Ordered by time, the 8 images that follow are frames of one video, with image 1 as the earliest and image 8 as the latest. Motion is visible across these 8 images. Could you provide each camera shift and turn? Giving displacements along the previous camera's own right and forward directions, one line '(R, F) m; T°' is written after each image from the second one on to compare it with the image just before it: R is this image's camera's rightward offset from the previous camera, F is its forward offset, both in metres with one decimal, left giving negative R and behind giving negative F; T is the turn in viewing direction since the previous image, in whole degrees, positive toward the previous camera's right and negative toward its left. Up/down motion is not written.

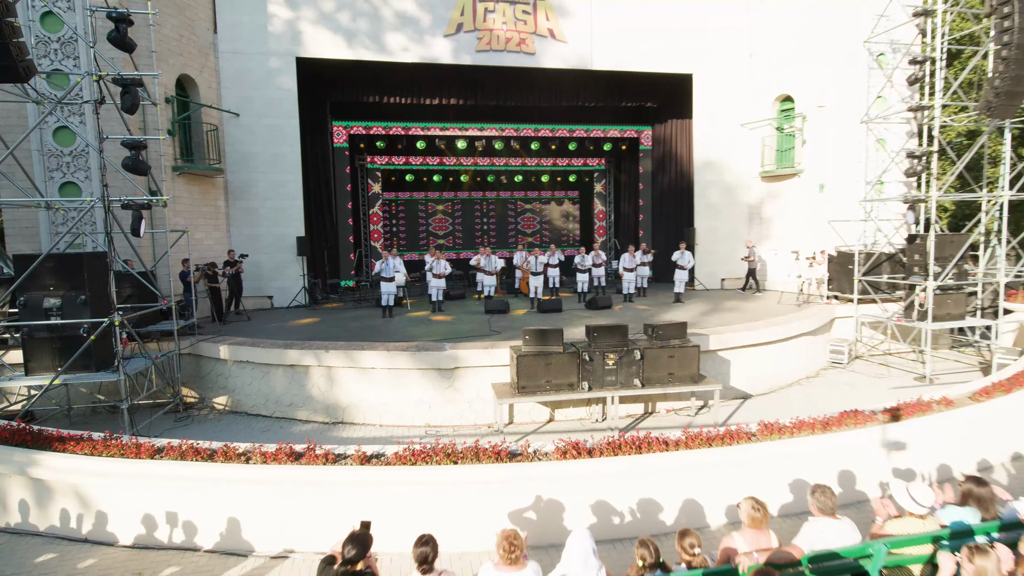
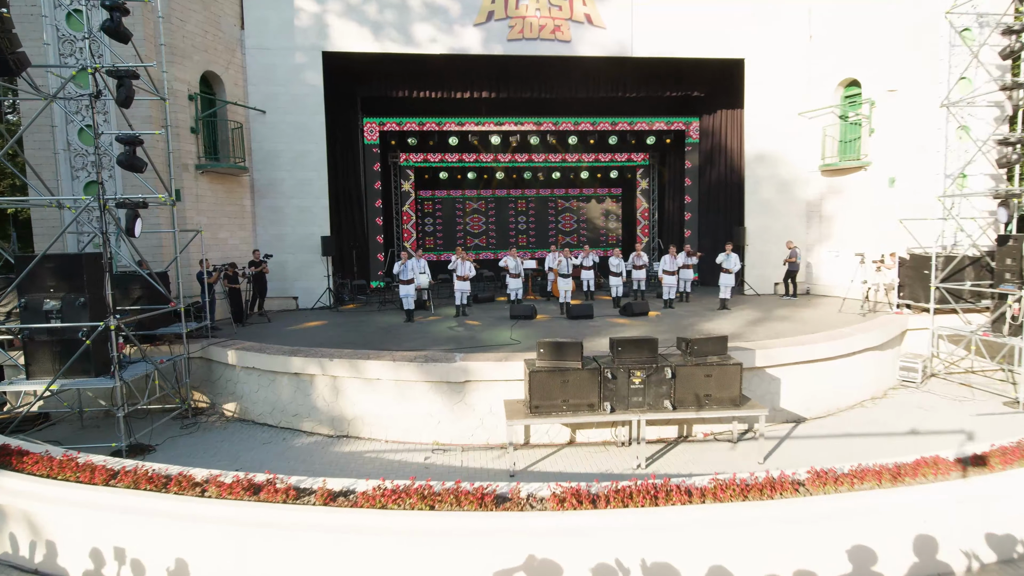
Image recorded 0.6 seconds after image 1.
(+0.5, +0.9) m; -5°
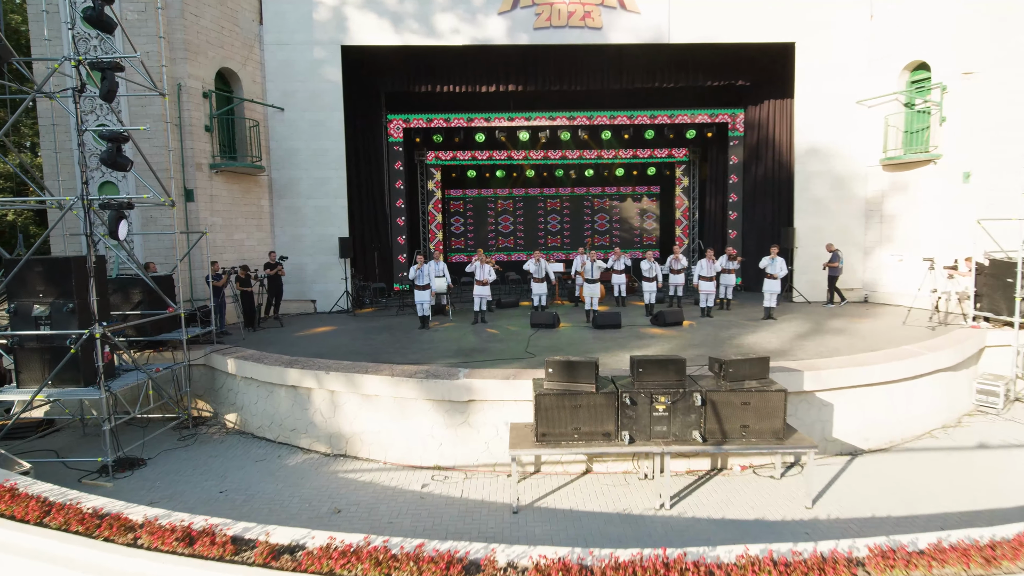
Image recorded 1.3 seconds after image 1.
(+0.4, +0.8) m; -4°
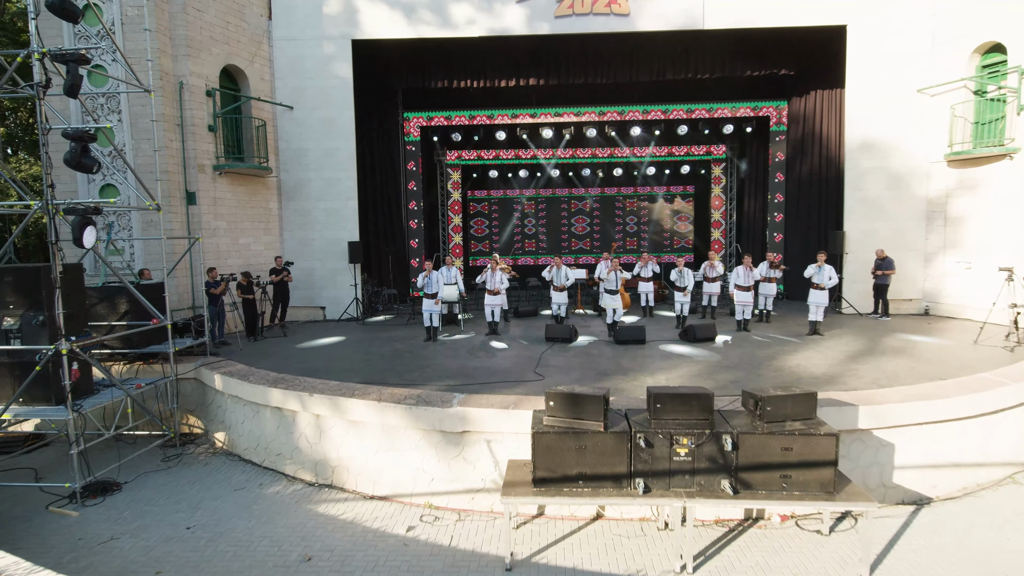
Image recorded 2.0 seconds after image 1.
(+0.4, +0.9) m; -4°
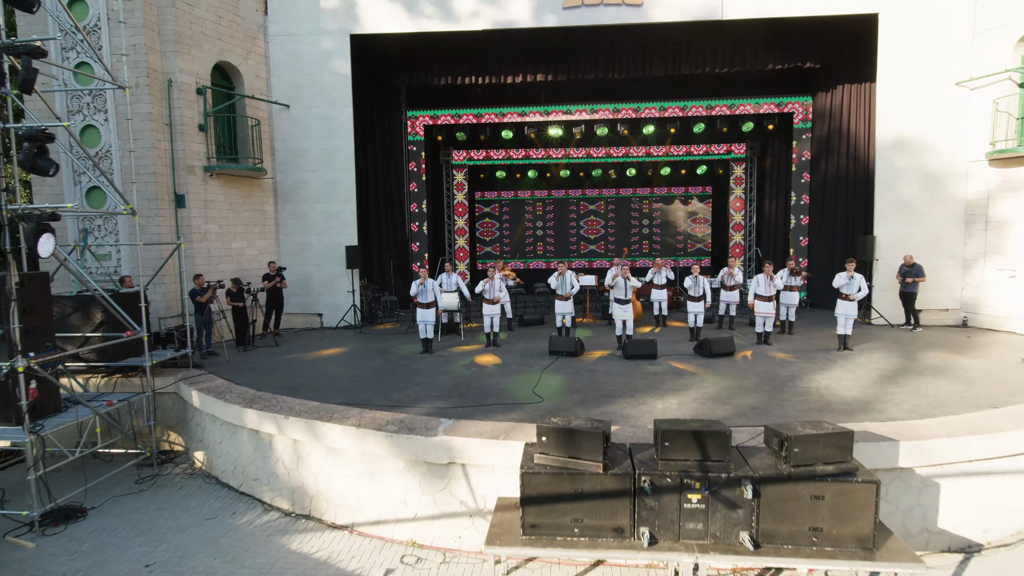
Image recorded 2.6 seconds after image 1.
(+0.2, +0.7) m; -2°
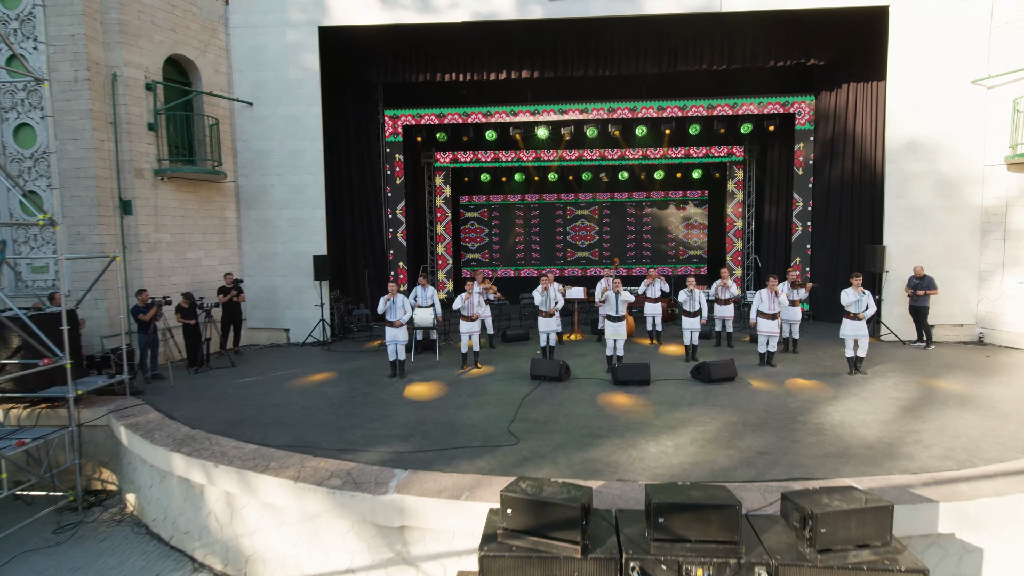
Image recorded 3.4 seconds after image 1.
(+0.3, +0.9) m; +1°
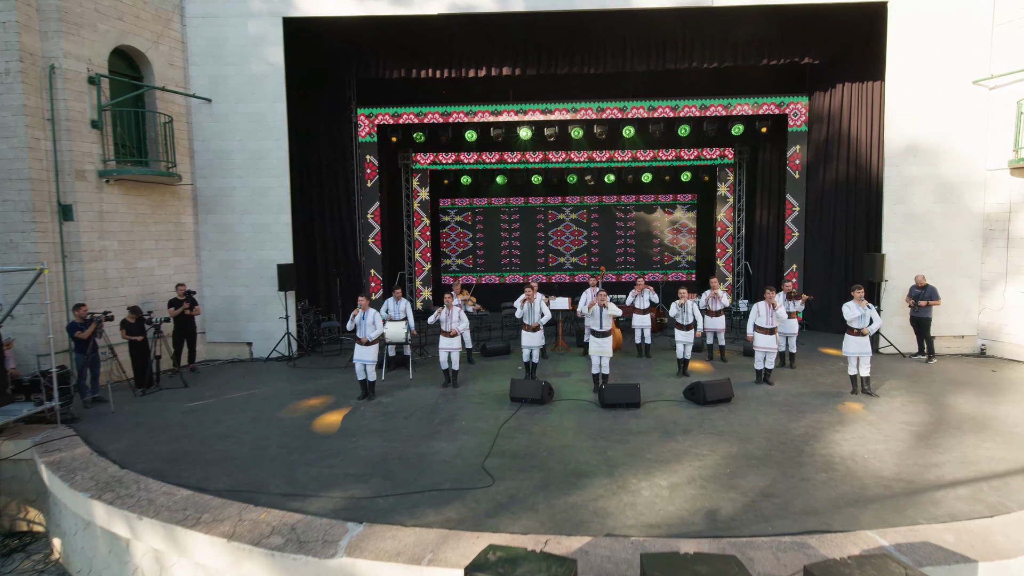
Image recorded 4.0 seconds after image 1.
(+0.1, +0.7) m; +1°
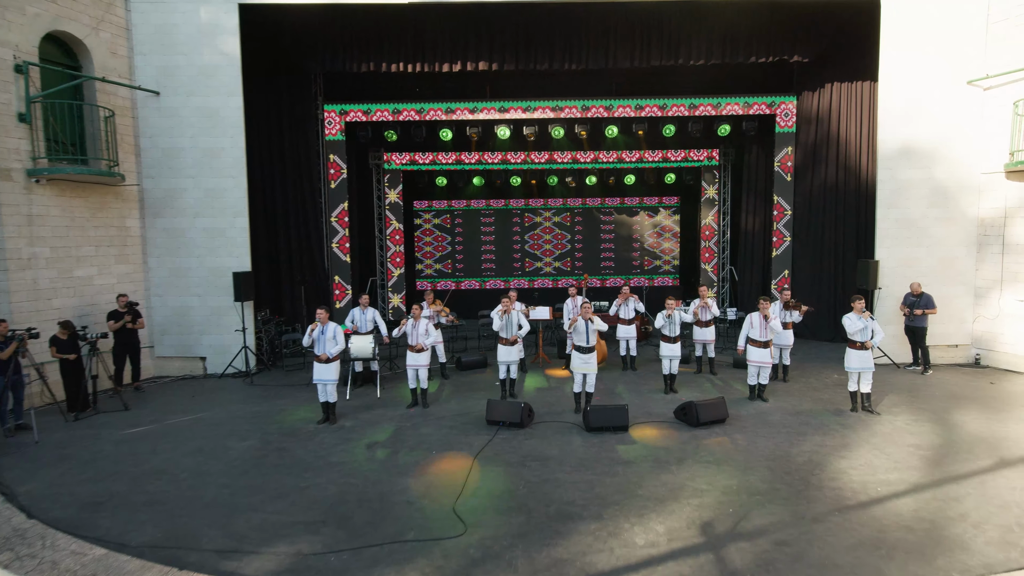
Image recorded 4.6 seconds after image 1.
(0.0, +0.7) m; +2°
